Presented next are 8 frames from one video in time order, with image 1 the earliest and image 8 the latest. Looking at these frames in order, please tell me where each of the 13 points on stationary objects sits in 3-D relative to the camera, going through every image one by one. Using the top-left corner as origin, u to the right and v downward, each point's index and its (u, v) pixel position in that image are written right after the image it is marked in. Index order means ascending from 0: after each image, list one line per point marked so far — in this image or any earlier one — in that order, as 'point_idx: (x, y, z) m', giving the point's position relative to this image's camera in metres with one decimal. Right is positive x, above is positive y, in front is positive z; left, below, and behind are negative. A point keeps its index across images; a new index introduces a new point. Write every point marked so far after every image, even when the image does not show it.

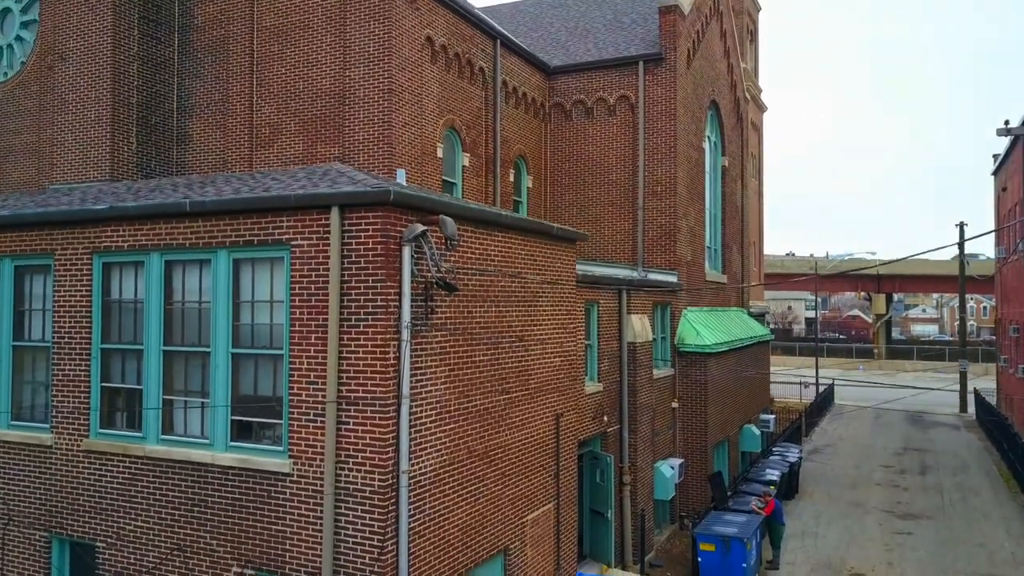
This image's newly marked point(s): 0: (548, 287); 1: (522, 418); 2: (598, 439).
0: (+0.6, 0.0, +12.3) m
1: (+0.2, -1.9, +11.4) m
2: (+1.7, -3.0, +15.0) m
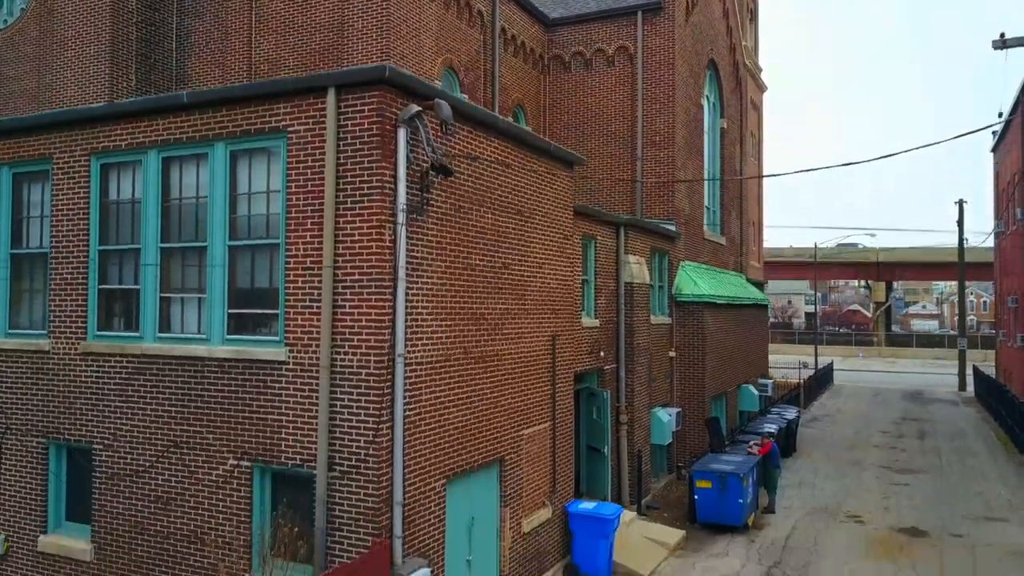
0: (+0.6, +1.2, +12.4) m
1: (+0.1, -0.6, +11.5) m
2: (+1.6, -1.7, +15.0) m
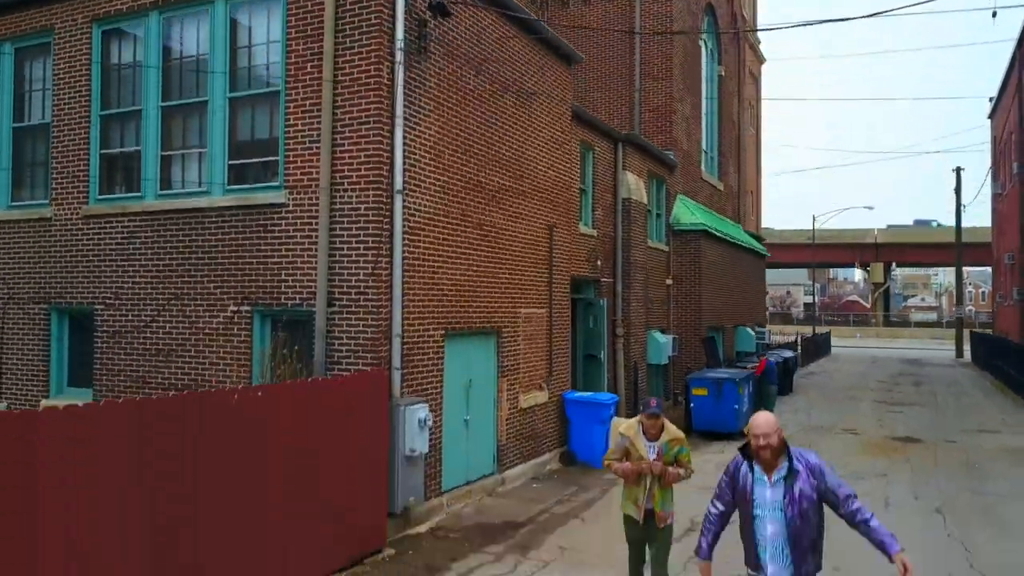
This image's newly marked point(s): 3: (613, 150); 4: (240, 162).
0: (+0.5, +3.0, +12.5) m
1: (+0.1, +1.1, +11.6) m
2: (+1.6, 0.0, +15.2) m
3: (+2.1, +2.7, +16.0) m
4: (-3.3, +1.5, +9.5) m
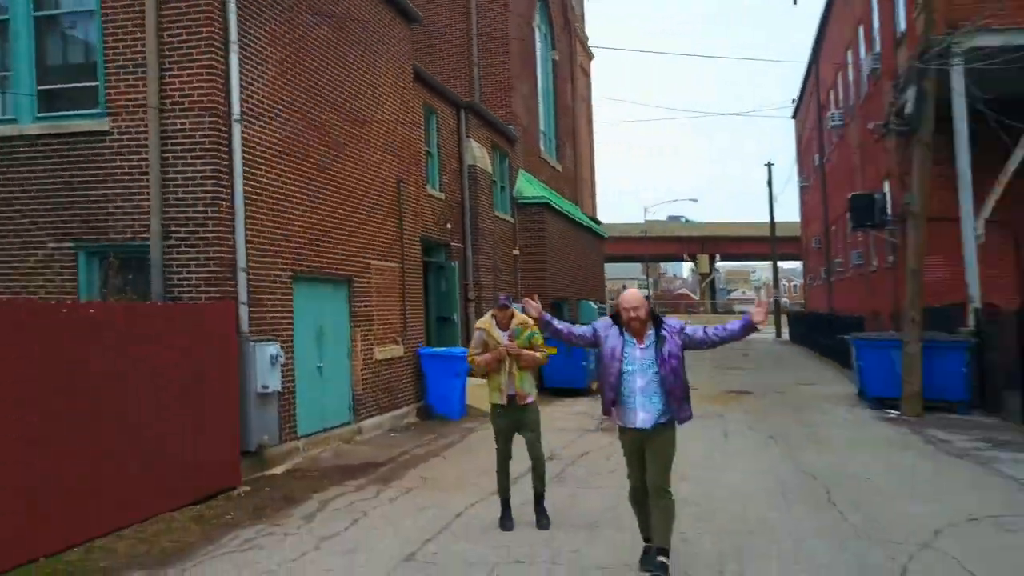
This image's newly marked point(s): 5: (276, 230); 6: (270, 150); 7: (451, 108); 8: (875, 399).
0: (-1.8, +3.7, +12.3) m
1: (-2.1, +1.9, +11.3) m
2: (-1.3, +0.7, +15.1) m
3: (-0.9, +3.5, +16.0) m
4: (-4.9, +2.2, +8.7) m
5: (-2.6, +0.6, +9.0) m
6: (-2.7, +1.5, +9.0) m
7: (-1.0, +3.6, +15.9) m
8: (+6.0, -1.8, +13.2) m
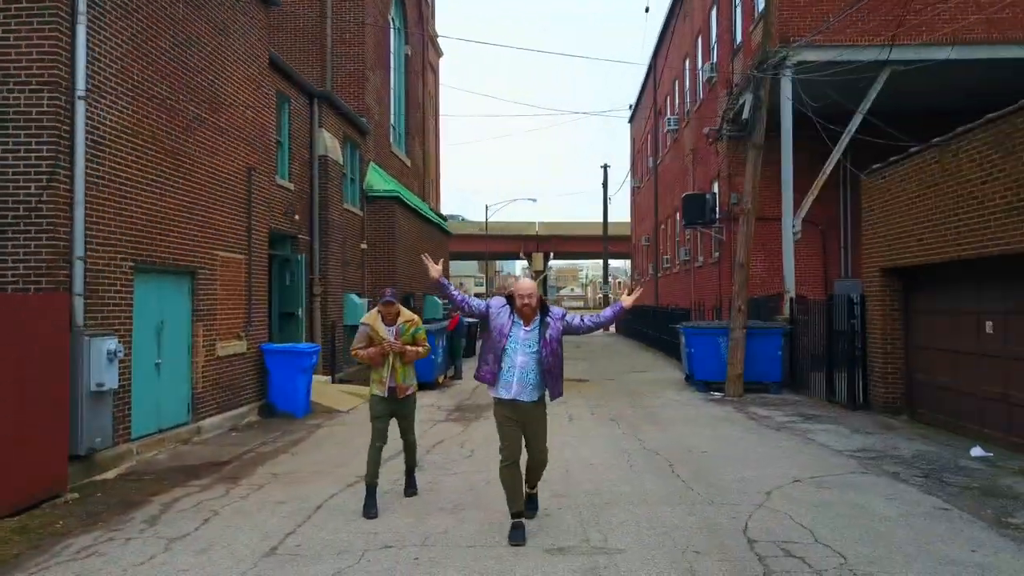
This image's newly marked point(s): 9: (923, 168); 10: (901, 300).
0: (-4.1, +3.8, +11.7) m
1: (-4.1, +2.0, +10.7) m
2: (-4.2, +0.9, +14.6) m
3: (-4.0, +3.6, +15.6) m
4: (-6.4, +2.3, +7.5) m
5: (-4.2, +0.7, +8.4) m
6: (-4.3, +1.6, +8.4) m
7: (-4.1, +3.7, +15.4) m
8: (+3.4, -1.7, +14.2) m
9: (+5.0, +1.5, +9.7) m
10: (+5.4, -0.2, +10.9) m
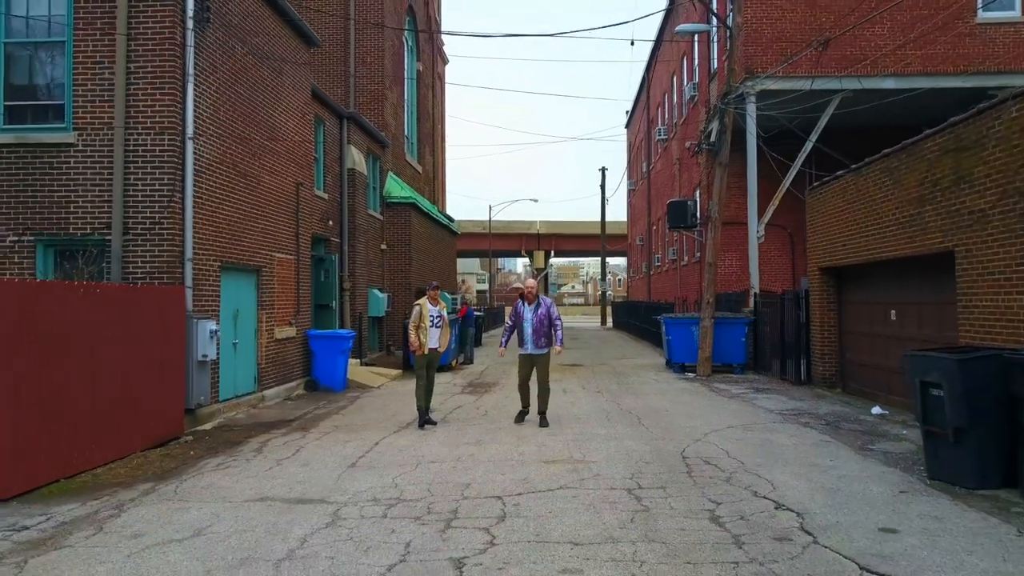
0: (-4.0, +3.9, +14.1) m
1: (-4.1, +2.0, +13.1) m
2: (-4.1, +1.0, +17.0) m
3: (-3.9, +3.7, +17.9) m
4: (-6.3, +2.4, +9.9) m
5: (-4.1, +0.8, +10.8) m
6: (-4.2, +1.7, +10.7) m
7: (-4.0, +3.8, +17.8) m
8: (+3.5, -1.6, +16.6) m
9: (+5.1, +1.5, +12.1) m
10: (+5.5, -0.1, +13.3) m
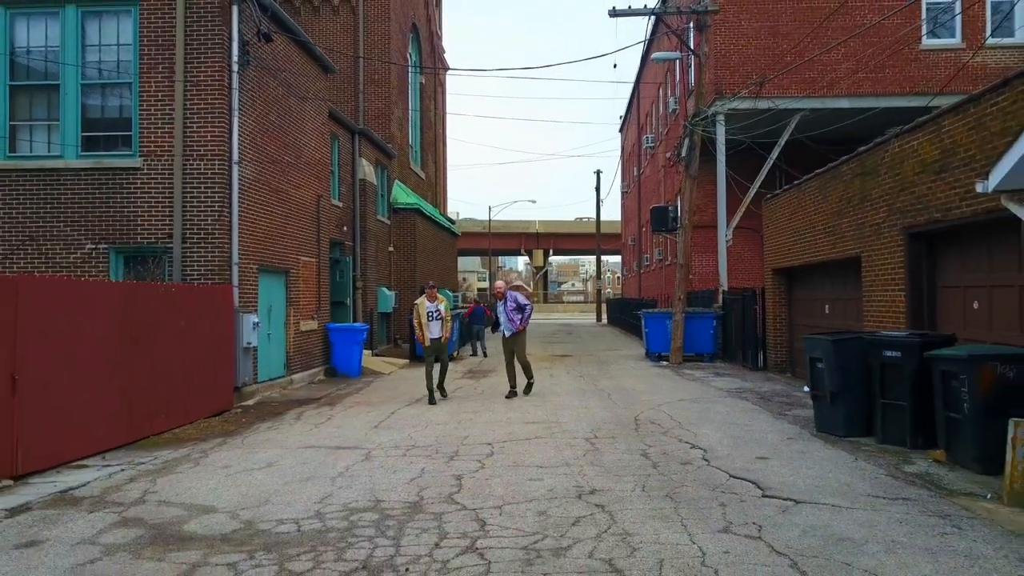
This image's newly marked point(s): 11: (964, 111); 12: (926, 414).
0: (-4.1, +3.9, +16.2) m
1: (-4.2, +2.1, +15.2) m
2: (-4.2, +1.0, +19.1) m
3: (-4.1, +3.7, +20.0) m
4: (-6.4, +2.4, +12.0) m
5: (-4.3, +0.8, +12.8) m
6: (-4.3, +1.7, +12.8) m
7: (-4.1, +3.8, +19.8) m
8: (+3.4, -1.6, +18.7) m
9: (+5.0, +1.6, +14.2) m
10: (+5.3, -0.1, +15.4) m
11: (+4.6, +1.8, +8.0) m
12: (+3.9, -1.2, +7.5) m
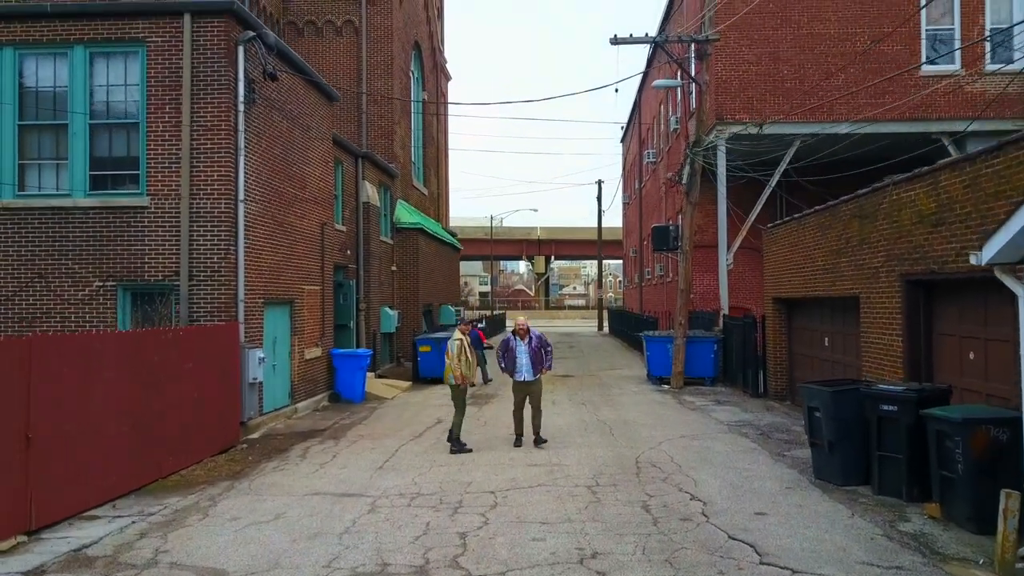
0: (-4.1, +3.3, +16.4) m
1: (-4.1, +1.5, +15.4) m
2: (-4.1, +0.4, +19.2) m
3: (-4.0, +3.1, +20.2) m
4: (-6.4, +1.8, +12.2) m
5: (-4.2, +0.3, +13.0) m
6: (-4.3, +1.2, +13.0) m
7: (-4.1, +3.3, +20.0) m
8: (+3.4, -2.1, +18.8) m
9: (+5.0, +1.0, +14.3) m
10: (+5.4, -0.6, +15.5) m
11: (+4.6, +1.2, +8.1) m
12: (+3.9, -1.7, +7.6) m
